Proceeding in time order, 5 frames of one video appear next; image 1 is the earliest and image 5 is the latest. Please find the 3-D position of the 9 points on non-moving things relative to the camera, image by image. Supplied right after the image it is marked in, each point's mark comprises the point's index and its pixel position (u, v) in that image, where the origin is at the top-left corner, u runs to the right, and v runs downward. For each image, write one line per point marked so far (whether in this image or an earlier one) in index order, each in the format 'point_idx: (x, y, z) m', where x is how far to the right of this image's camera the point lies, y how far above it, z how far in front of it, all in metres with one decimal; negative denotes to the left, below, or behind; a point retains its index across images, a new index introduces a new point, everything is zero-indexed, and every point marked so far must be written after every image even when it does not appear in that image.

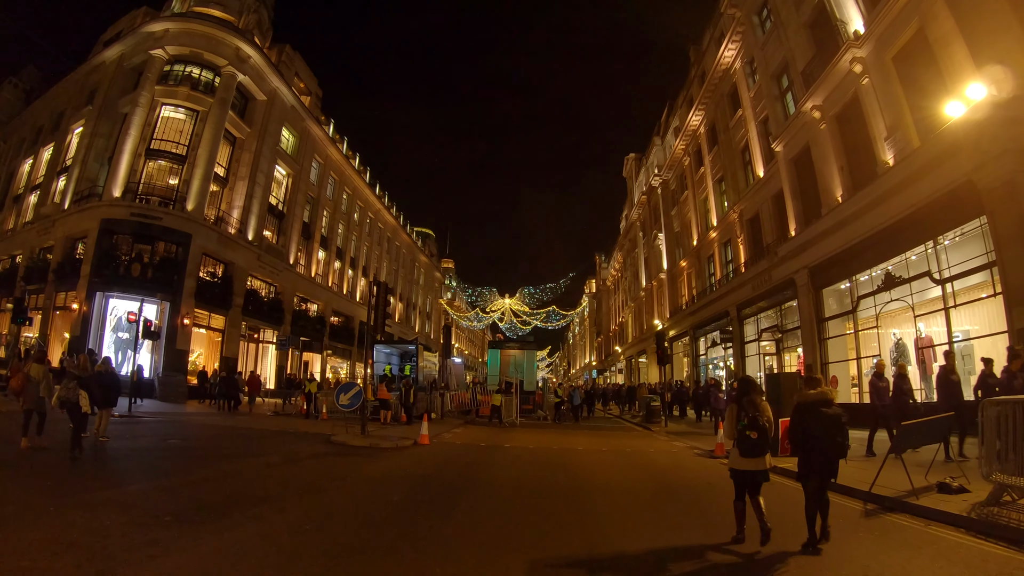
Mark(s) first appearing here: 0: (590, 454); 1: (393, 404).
0: (+1.8, -4.0, +12.5) m
1: (-4.5, -4.4, +19.5) m
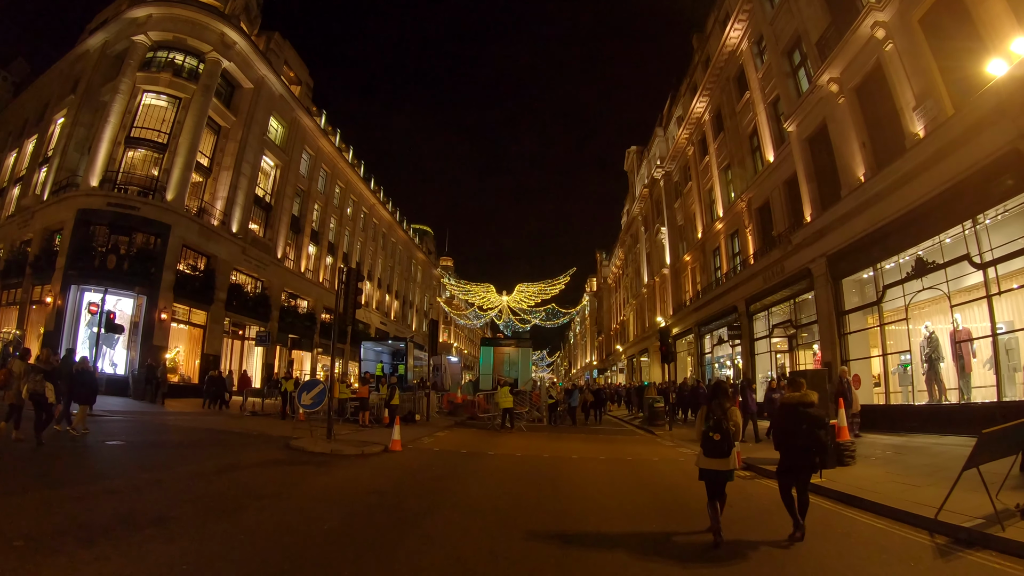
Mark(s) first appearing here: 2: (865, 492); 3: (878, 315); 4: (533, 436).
0: (+1.5, -3.7, +11.0) m
1: (-4.8, -4.1, +18.0) m
2: (+4.8, -2.8, +6.9) m
3: (+9.9, -0.7, +14.0) m
4: (+0.6, -4.3, +15.0) m
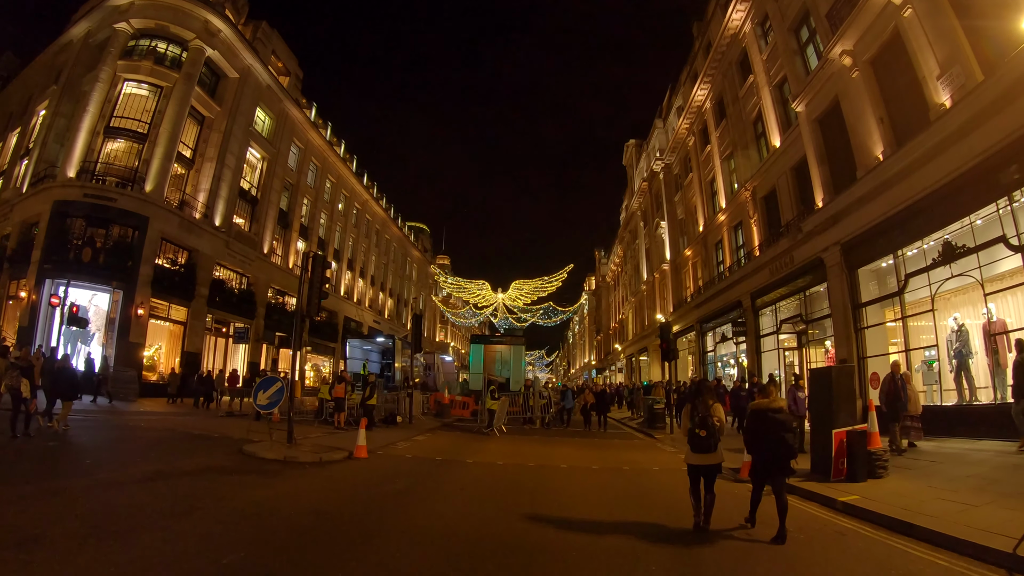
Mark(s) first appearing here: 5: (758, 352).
0: (+1.1, -3.5, +9.8) m
1: (-5.2, -3.8, +16.8) m
2: (+4.4, -2.5, +5.7) m
3: (+9.6, -0.5, +12.8) m
4: (+0.3, -4.1, +13.7) m
5: (+9.4, -2.4, +19.8) m
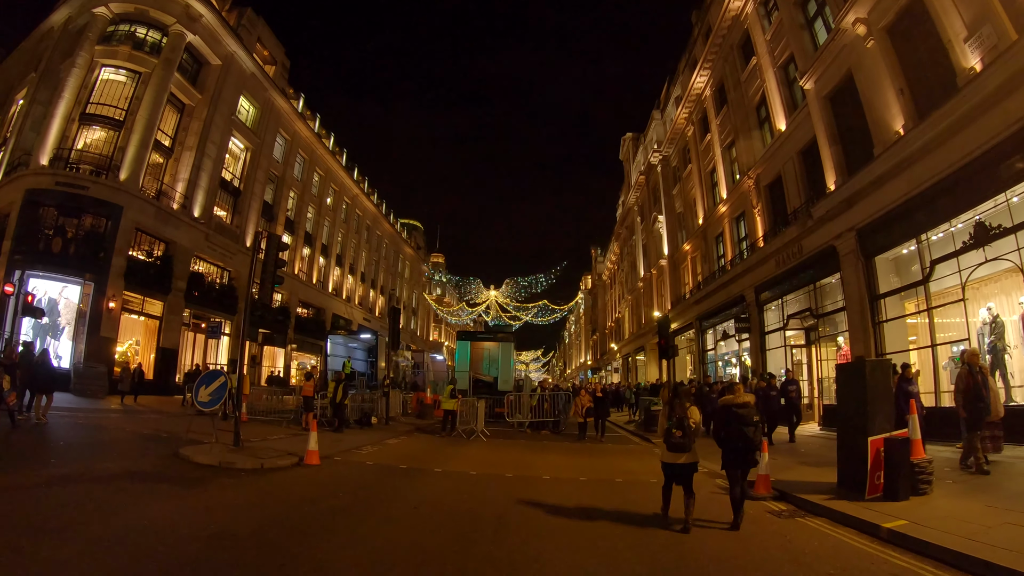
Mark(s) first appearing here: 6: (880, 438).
0: (+0.7, -3.2, +8.6) m
1: (-5.6, -3.5, +15.5) m
2: (+4.1, -2.2, +4.4) m
3: (+9.2, -0.2, +11.6) m
4: (-0.2, -3.8, +12.5) m
5: (+9.0, -2.2, +18.5) m
6: (+4.3, -1.7, +6.0) m
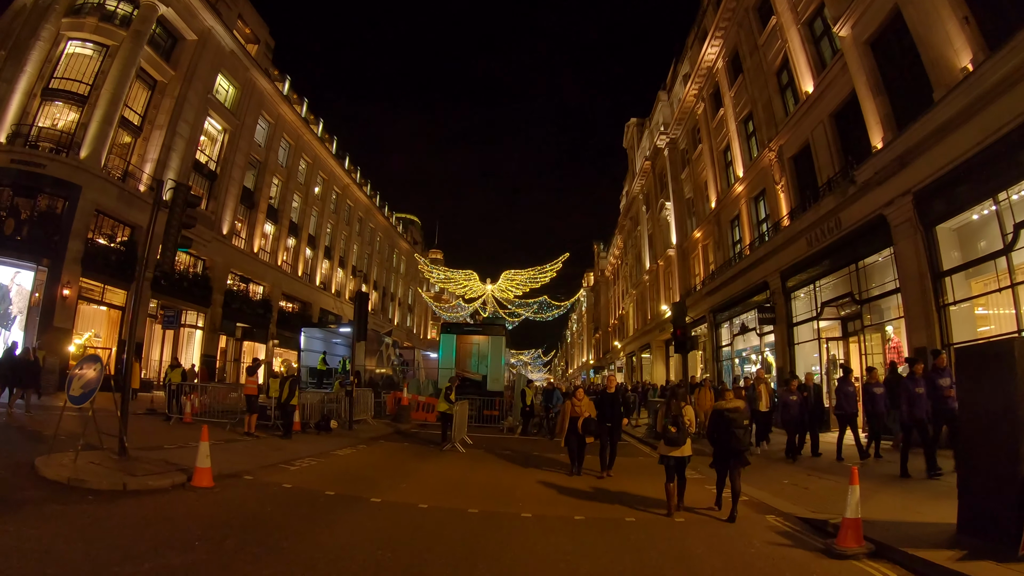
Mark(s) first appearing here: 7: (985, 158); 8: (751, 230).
0: (+0.3, -2.7, +6.3) m
1: (-6.0, -3.0, +13.3) m
2: (+3.6, -1.8, +2.2) m
3: (+8.8, +0.2, +9.3) m
4: (-0.6, -3.3, +10.2) m
5: (+8.6, -1.7, +16.3) m
6: (+3.9, -1.3, +3.8) m
7: (+8.5, +2.3, +9.3) m
8: (+9.1, +2.2, +19.8) m
